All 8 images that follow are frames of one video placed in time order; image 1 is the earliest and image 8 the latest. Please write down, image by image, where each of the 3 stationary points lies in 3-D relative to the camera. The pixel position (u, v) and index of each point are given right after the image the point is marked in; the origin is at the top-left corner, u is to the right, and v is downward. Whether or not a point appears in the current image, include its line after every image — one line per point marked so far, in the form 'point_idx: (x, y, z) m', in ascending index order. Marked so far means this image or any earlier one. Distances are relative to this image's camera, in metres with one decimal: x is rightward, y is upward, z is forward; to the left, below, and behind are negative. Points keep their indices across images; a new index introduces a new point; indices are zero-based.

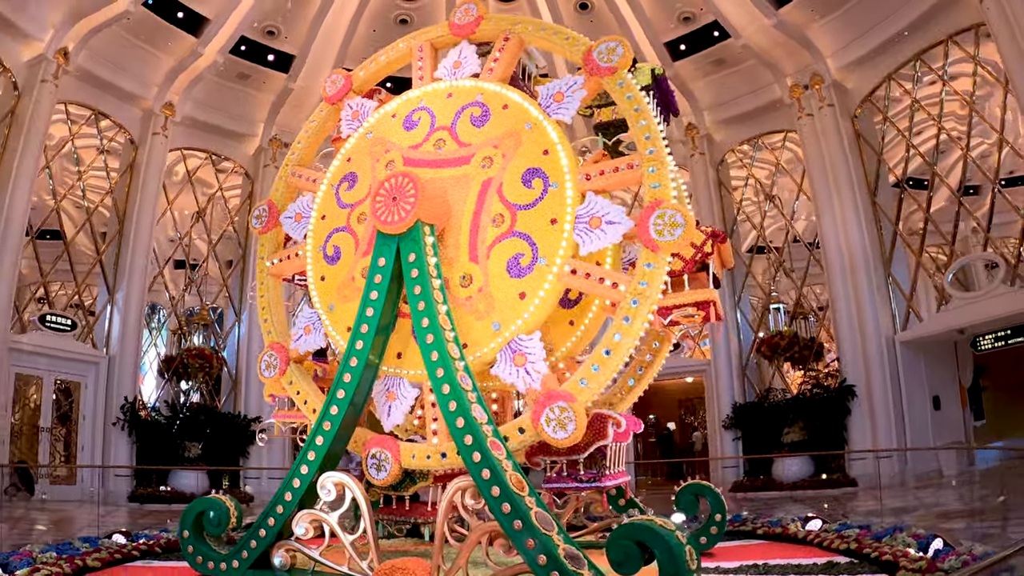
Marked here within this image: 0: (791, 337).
0: (+3.7, -0.7, +11.4) m
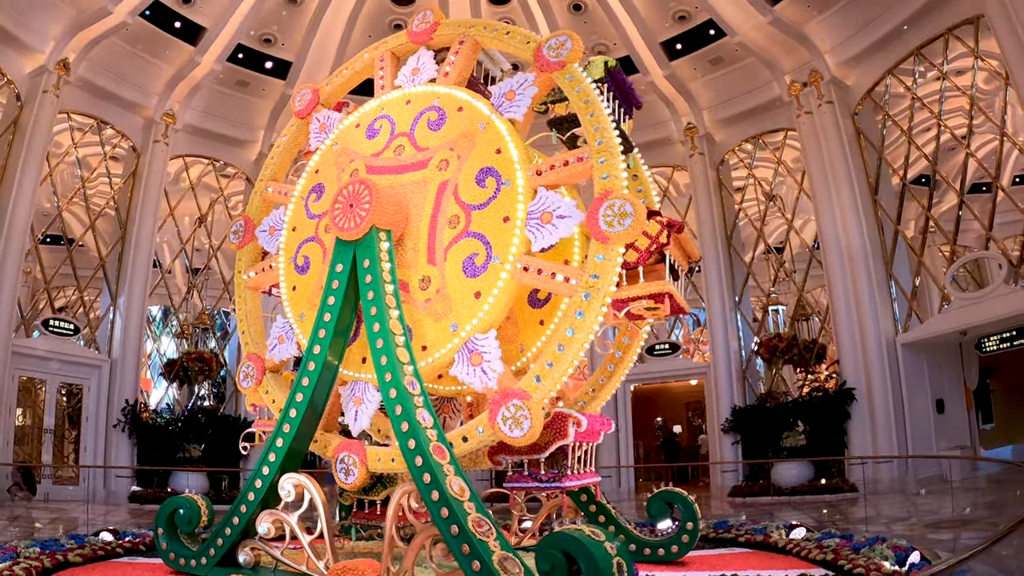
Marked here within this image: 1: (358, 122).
0: (+3.7, -0.7, +11.3) m
1: (-1.1, +1.1, +5.7) m
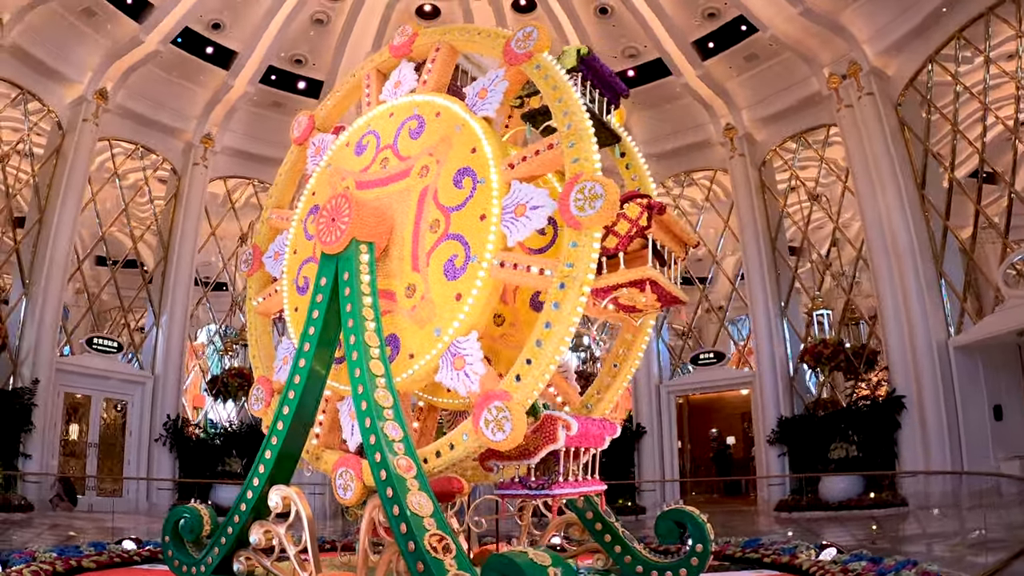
0: (+4.2, -0.7, +10.7) m
1: (-1.1, +1.0, +5.7) m
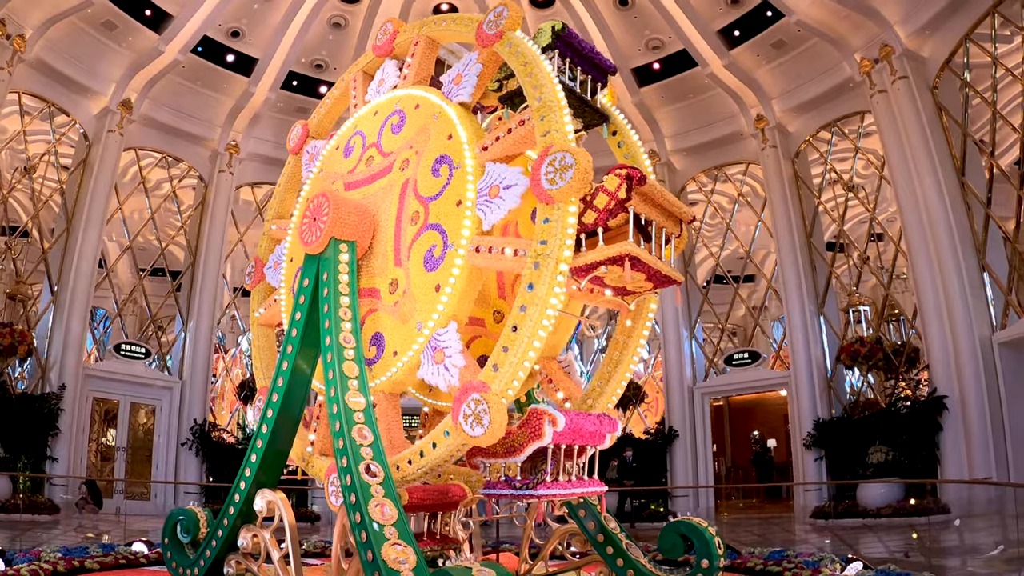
0: (+4.6, -0.7, +10.2) m
1: (-1.2, +1.0, +5.6) m
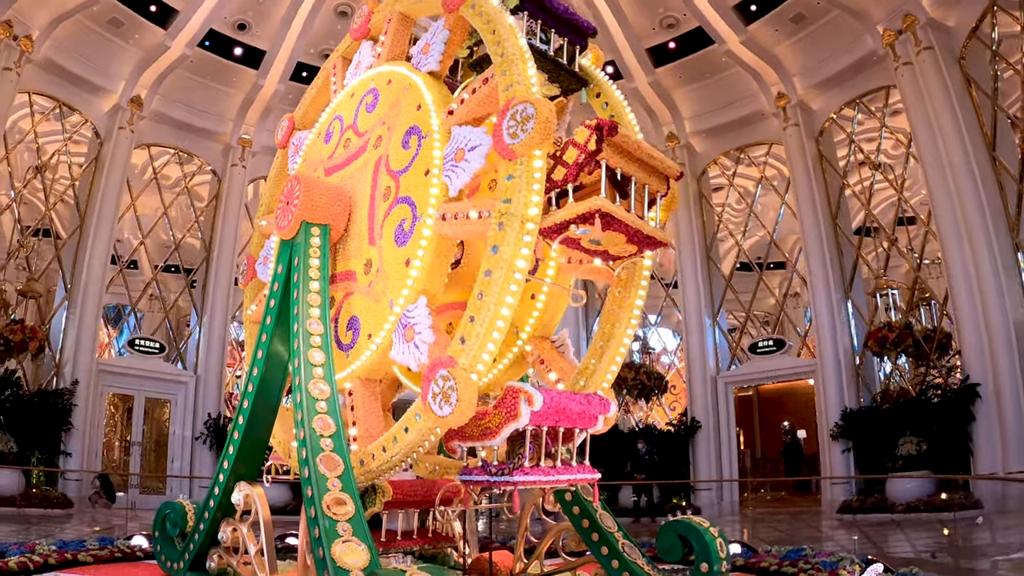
0: (+4.8, -0.5, +9.7) m
1: (-1.3, +1.1, +5.5) m
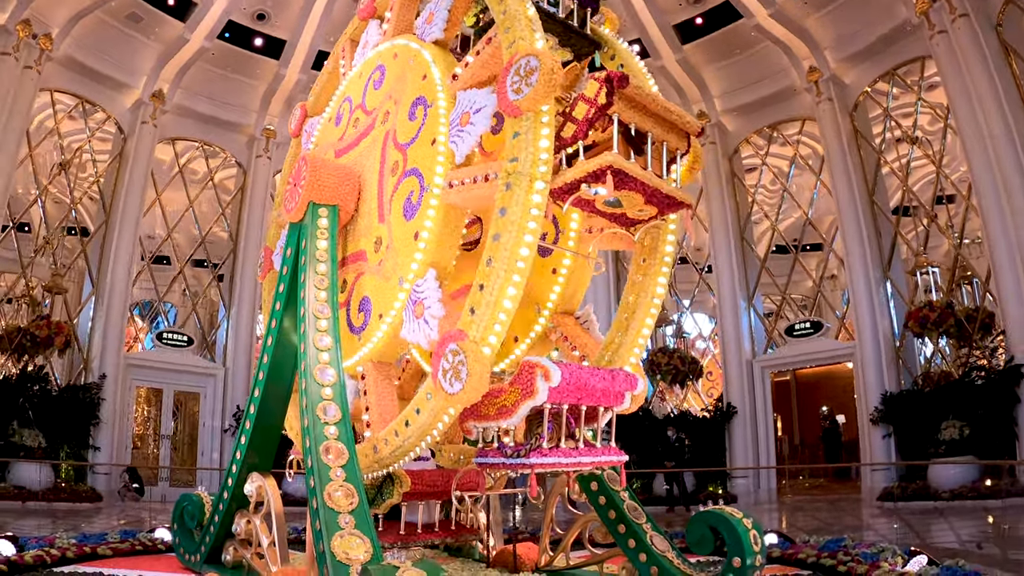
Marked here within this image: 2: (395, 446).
0: (+5.1, -0.2, +9.3) m
1: (-1.2, +1.1, +5.3) m
2: (-0.6, -0.8, +3.9) m
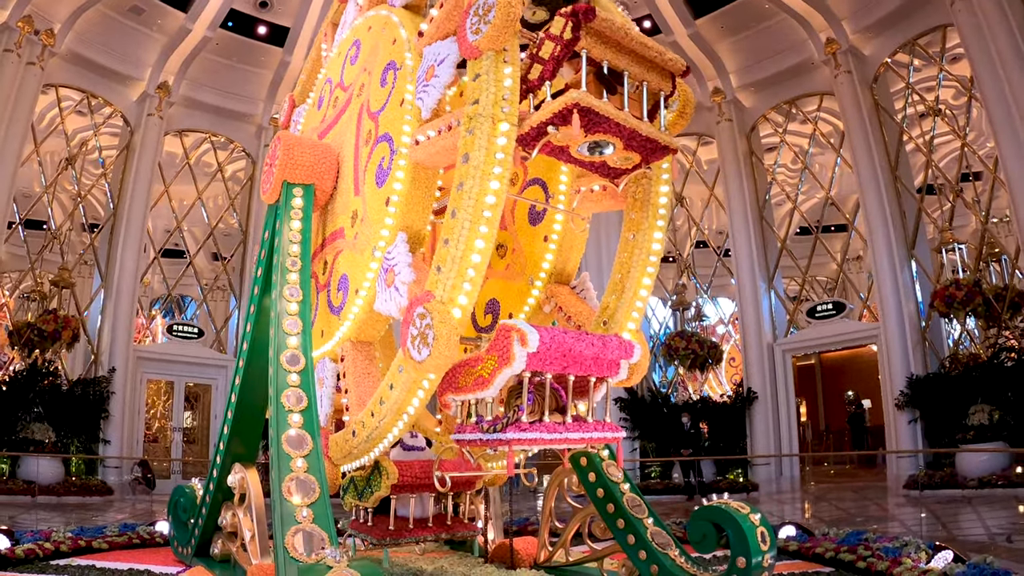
0: (+5.2, 0.0, +8.9) m
1: (-1.3, +1.2, +5.2) m
2: (-0.7, -0.7, +3.7) m
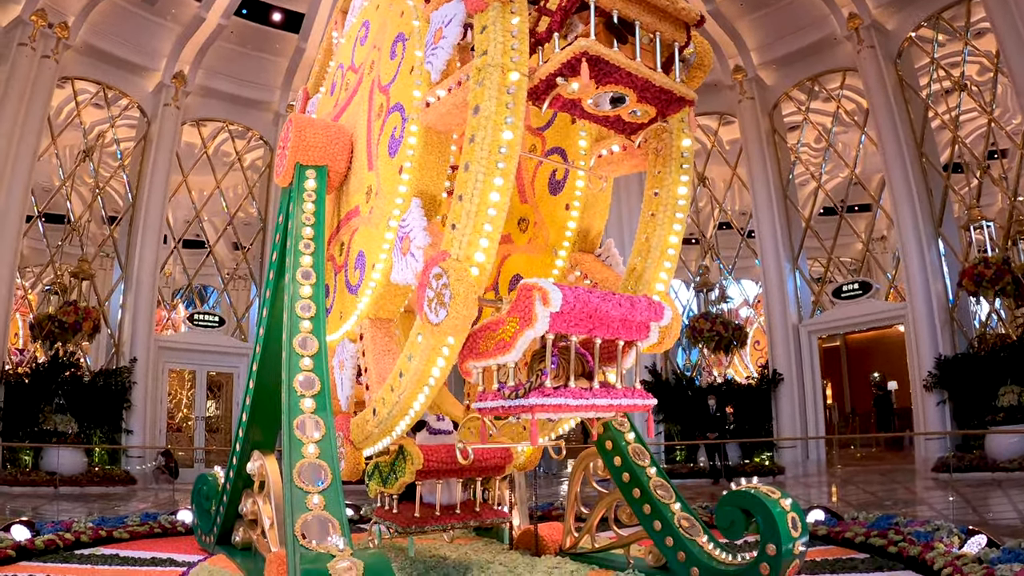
0: (+5.4, +0.2, +8.7) m
1: (-1.2, +1.3, +5.1) m
2: (-0.6, -0.6, +3.7) m
